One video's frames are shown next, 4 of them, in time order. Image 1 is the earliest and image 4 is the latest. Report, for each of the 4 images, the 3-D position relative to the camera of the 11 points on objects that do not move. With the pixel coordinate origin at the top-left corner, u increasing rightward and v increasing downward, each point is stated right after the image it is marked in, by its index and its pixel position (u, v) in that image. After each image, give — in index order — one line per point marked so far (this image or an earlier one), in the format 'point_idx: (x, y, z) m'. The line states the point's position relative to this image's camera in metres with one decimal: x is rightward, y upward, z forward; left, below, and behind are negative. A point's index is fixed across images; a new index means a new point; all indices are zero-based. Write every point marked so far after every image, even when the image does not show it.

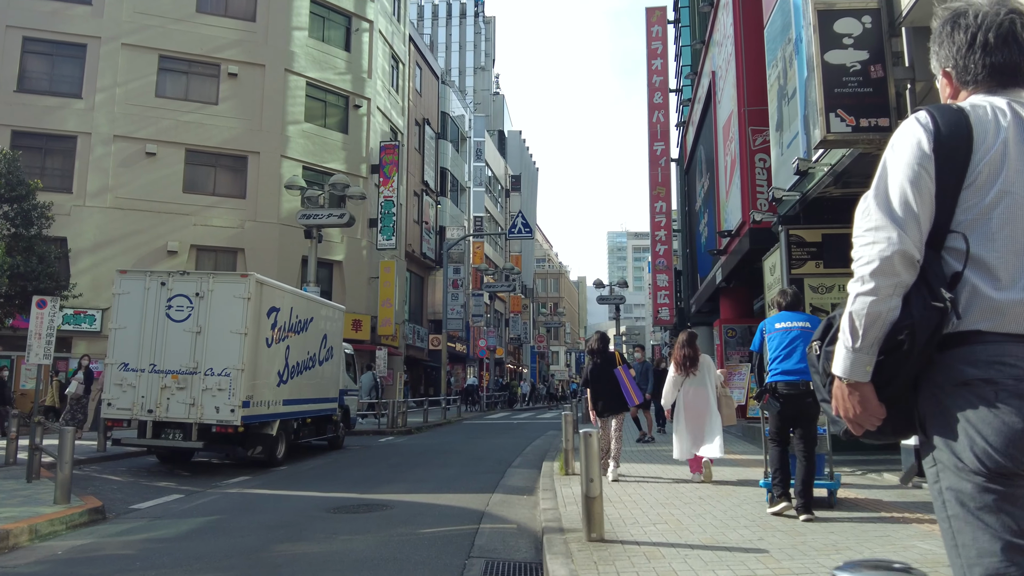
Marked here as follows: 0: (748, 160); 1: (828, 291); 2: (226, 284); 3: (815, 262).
0: (+5.1, +2.8, +16.8) m
1: (+5.2, -0.1, +12.9) m
2: (-4.3, +0.1, +11.9) m
3: (+5.0, +0.4, +12.9) m
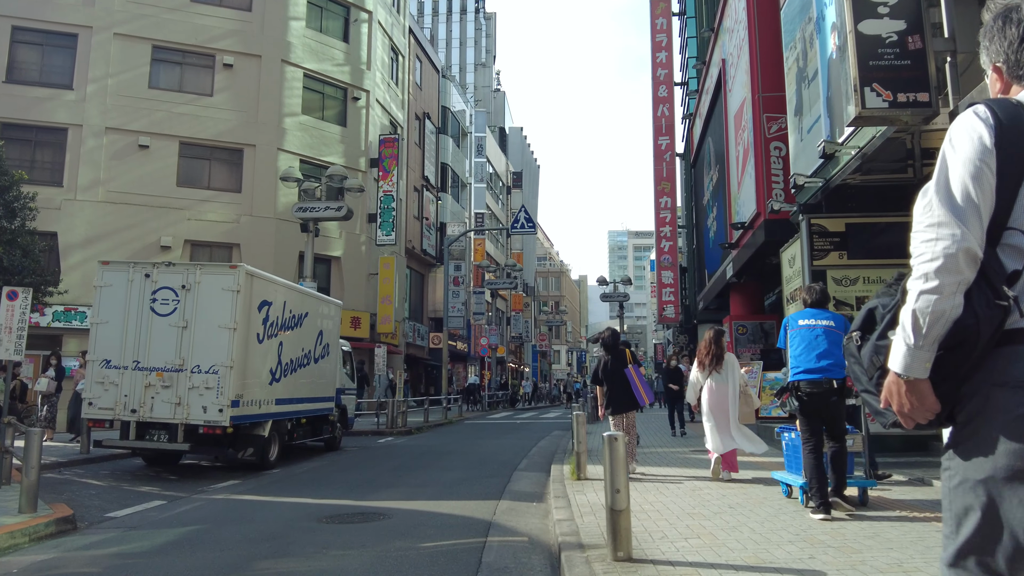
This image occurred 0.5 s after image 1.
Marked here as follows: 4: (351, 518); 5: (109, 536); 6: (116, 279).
0: (+5.1, +2.9, +16.1) m
1: (+5.3, +0.1, +12.2) m
2: (-4.2, +0.2, +11.2) m
3: (+5.0, +0.5, +12.2) m
4: (-1.5, -2.2, +7.5) m
5: (-3.6, -2.2, +7.0) m
6: (-5.8, +0.1, +11.5) m
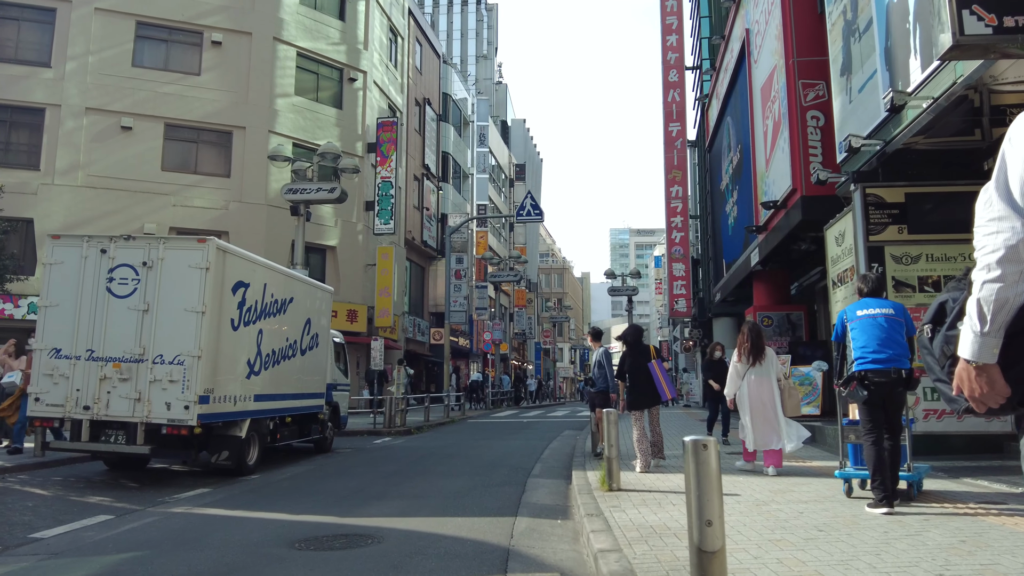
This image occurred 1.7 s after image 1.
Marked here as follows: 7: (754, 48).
0: (+5.3, +3.2, +14.6) m
1: (+5.4, +0.3, +10.7) m
2: (-4.1, +0.4, +9.7) m
3: (+5.2, +0.8, +10.6) m
4: (-1.4, -1.9, +6.0) m
5: (-3.5, -1.9, +5.4) m
6: (-5.6, +0.4, +10.0) m
7: (+5.8, +5.8, +18.9) m
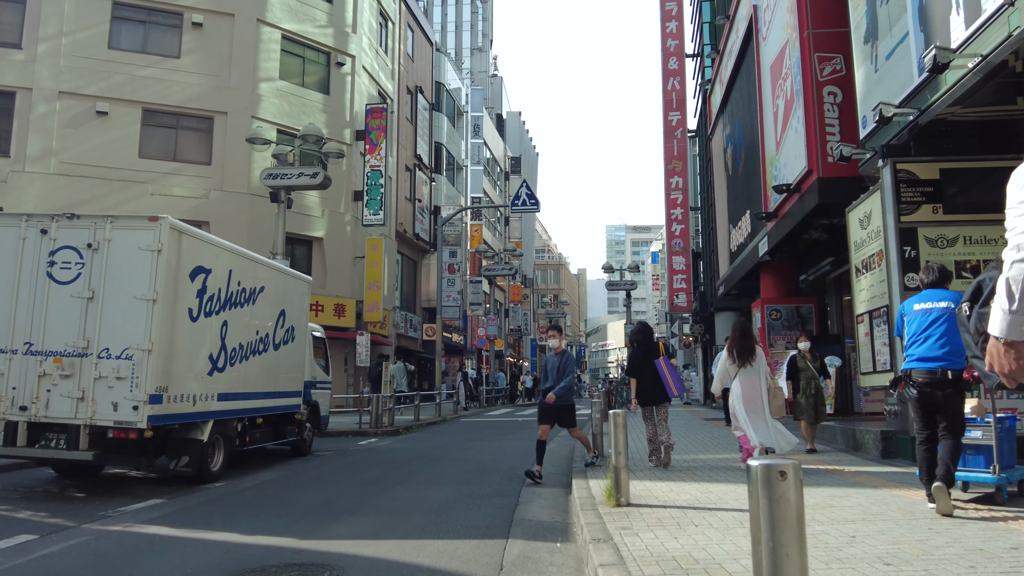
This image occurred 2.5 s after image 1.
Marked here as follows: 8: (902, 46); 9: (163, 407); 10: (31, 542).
0: (+5.2, +3.3, +13.5) m
1: (+5.4, +0.5, +9.6) m
2: (-4.2, +0.6, +8.6) m
3: (+5.1, +1.0, +9.6) m
4: (-1.4, -1.8, +4.9) m
5: (-3.5, -1.8, +4.3) m
6: (-5.7, +0.6, +8.9) m
7: (+5.7, +6.0, +17.8) m
8: (+4.9, +3.0, +9.9) m
9: (-3.8, -1.3, +8.6) m
10: (-3.9, -2.0, +6.3) m
